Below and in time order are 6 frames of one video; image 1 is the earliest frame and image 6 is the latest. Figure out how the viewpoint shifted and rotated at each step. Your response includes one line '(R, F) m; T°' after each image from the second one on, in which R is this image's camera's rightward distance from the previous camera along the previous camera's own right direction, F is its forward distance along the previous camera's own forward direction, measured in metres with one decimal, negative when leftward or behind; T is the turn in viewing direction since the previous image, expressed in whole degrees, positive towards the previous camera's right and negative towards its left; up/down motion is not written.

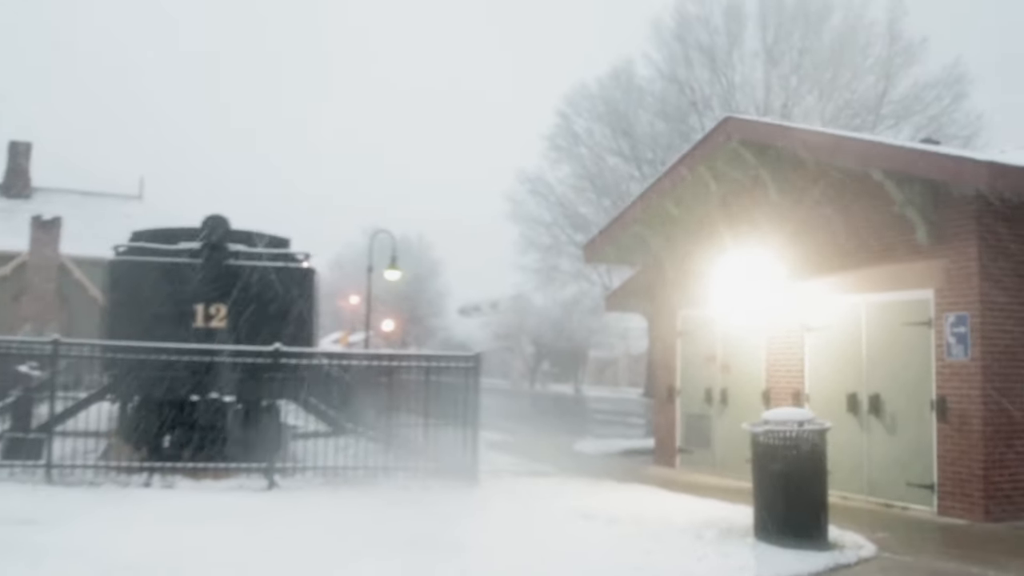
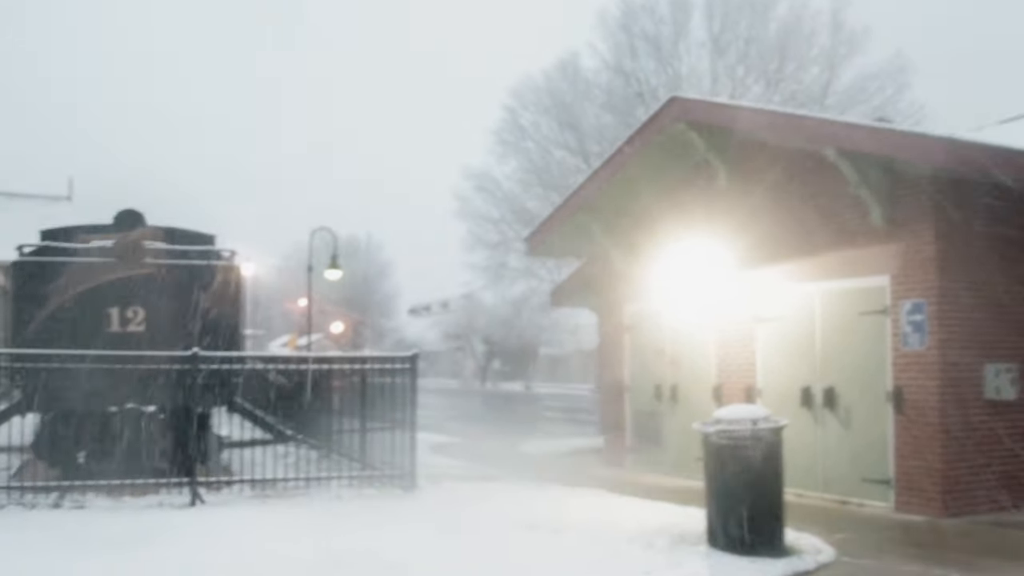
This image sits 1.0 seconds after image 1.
(+0.2, +0.6) m; +3°
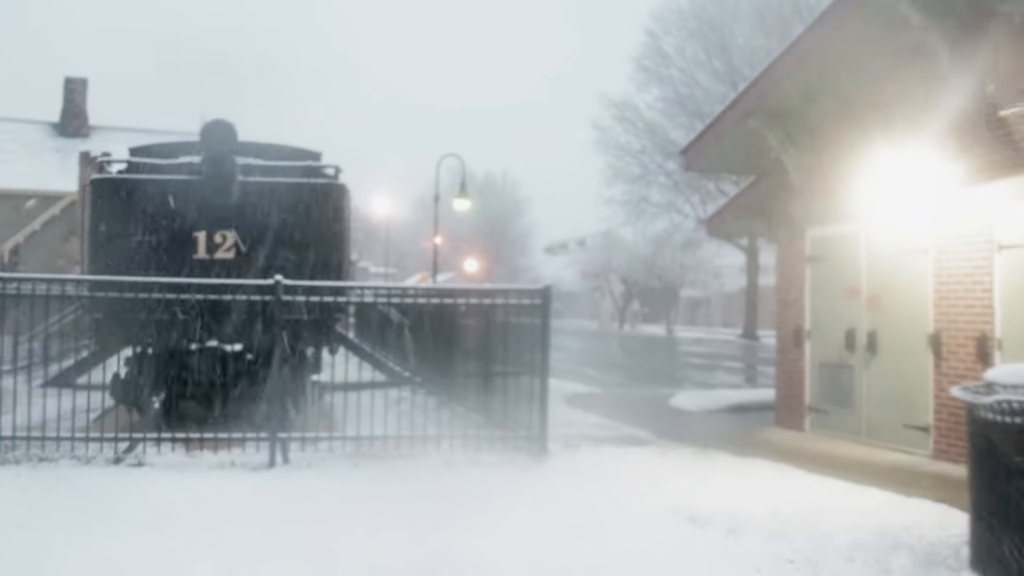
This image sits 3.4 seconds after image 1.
(-0.2, +2.4) m; -8°
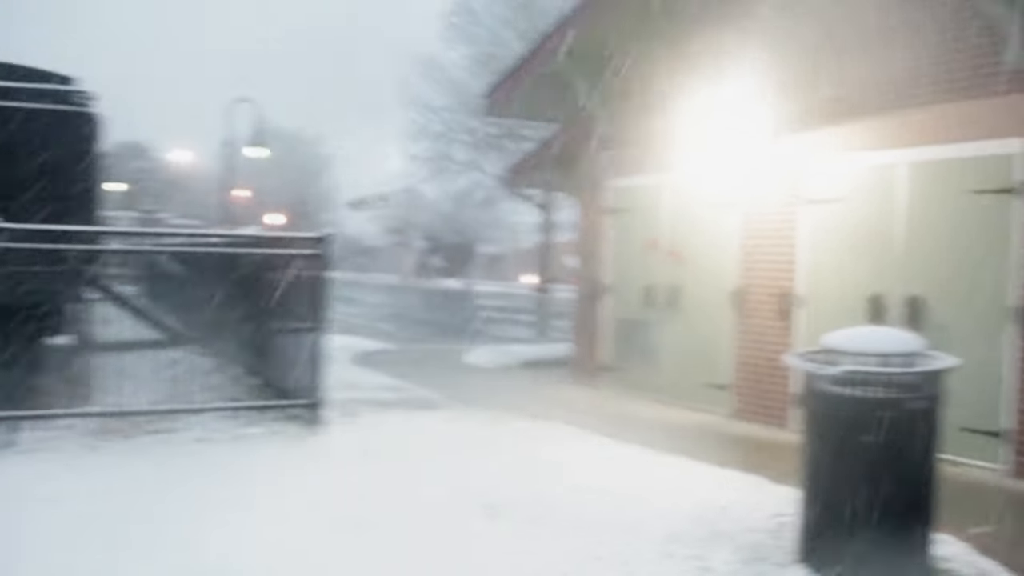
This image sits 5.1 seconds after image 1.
(+1.1, +0.8) m; +5°
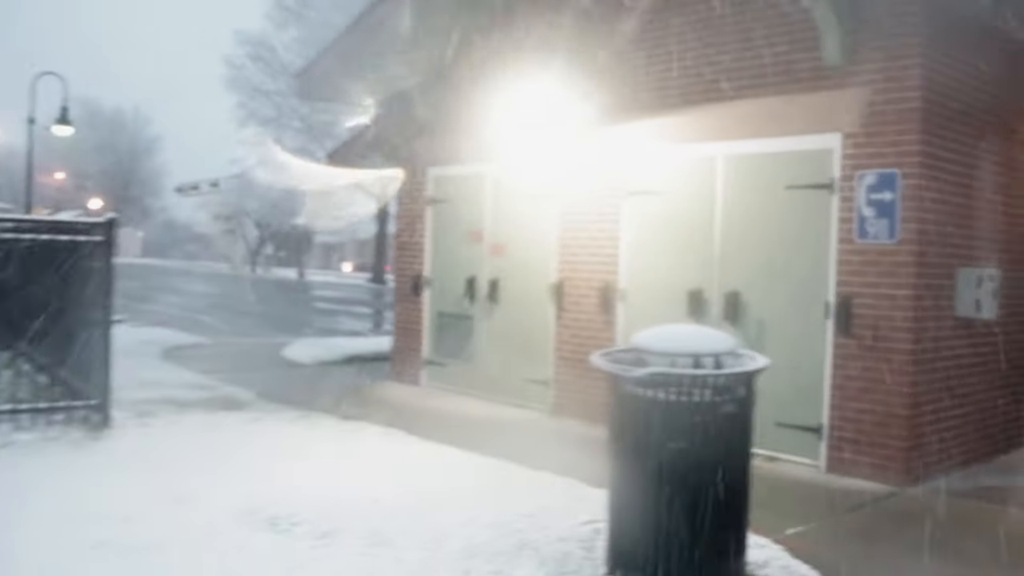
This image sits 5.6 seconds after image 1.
(+0.4, +0.5) m; +8°
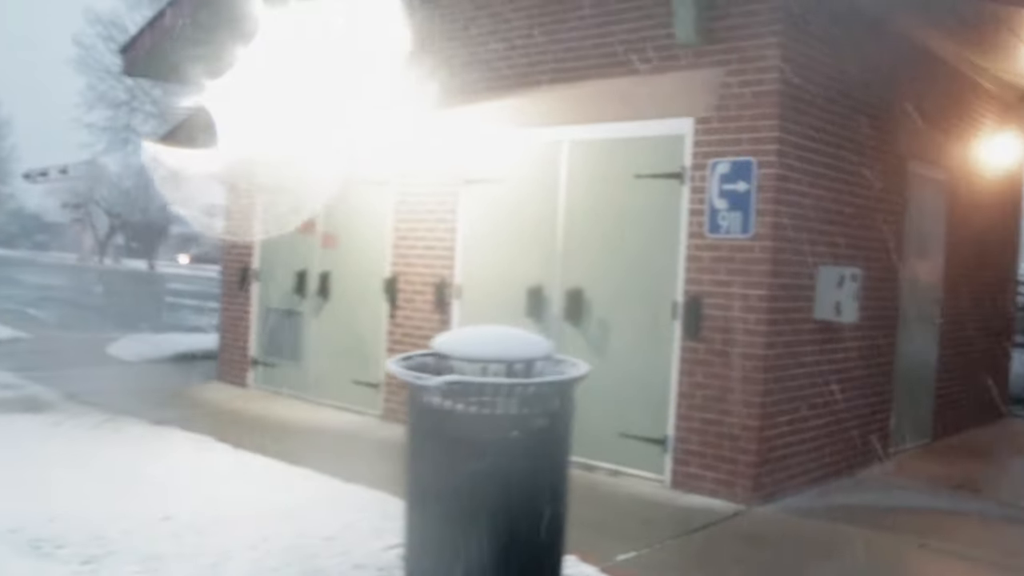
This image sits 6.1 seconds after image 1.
(+0.6, +0.8) m; +5°
